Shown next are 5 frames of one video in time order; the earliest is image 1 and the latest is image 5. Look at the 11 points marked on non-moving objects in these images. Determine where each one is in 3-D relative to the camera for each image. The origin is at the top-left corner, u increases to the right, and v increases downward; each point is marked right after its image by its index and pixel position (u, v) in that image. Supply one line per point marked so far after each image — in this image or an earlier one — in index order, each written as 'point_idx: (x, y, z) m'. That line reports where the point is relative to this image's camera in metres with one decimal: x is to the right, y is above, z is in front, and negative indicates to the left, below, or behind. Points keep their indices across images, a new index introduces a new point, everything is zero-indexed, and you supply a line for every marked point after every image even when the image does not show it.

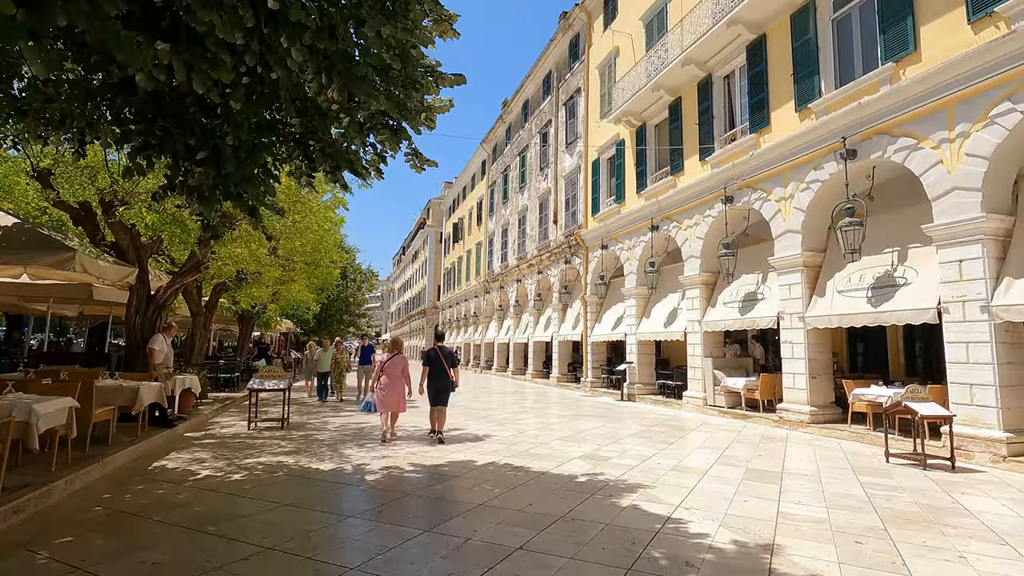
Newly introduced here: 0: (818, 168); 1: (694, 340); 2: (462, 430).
0: (+5.6, +2.2, +9.9) m
1: (+4.4, -1.2, +12.9) m
2: (-0.8, -2.4, +9.0) m
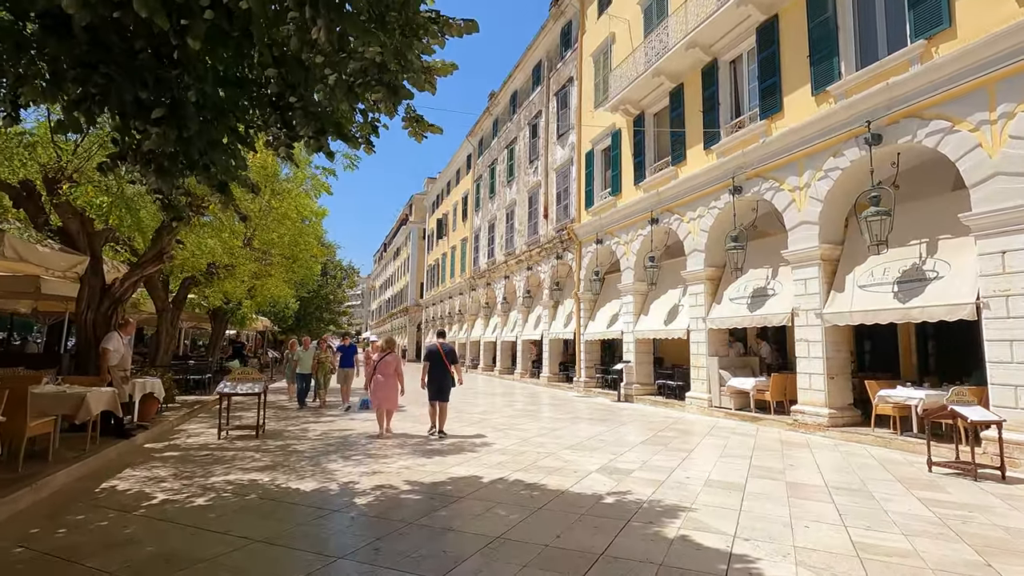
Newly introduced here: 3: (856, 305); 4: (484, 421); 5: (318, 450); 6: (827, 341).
0: (+5.6, +2.3, +9.3) m
1: (+4.3, -1.1, +12.3) m
2: (-0.8, -2.2, +8.2) m
3: (+5.7, -0.3, +8.8) m
4: (-0.5, -2.5, +9.9) m
5: (-2.6, -2.1, +7.0) m
6: (+5.5, -0.9, +9.3) m
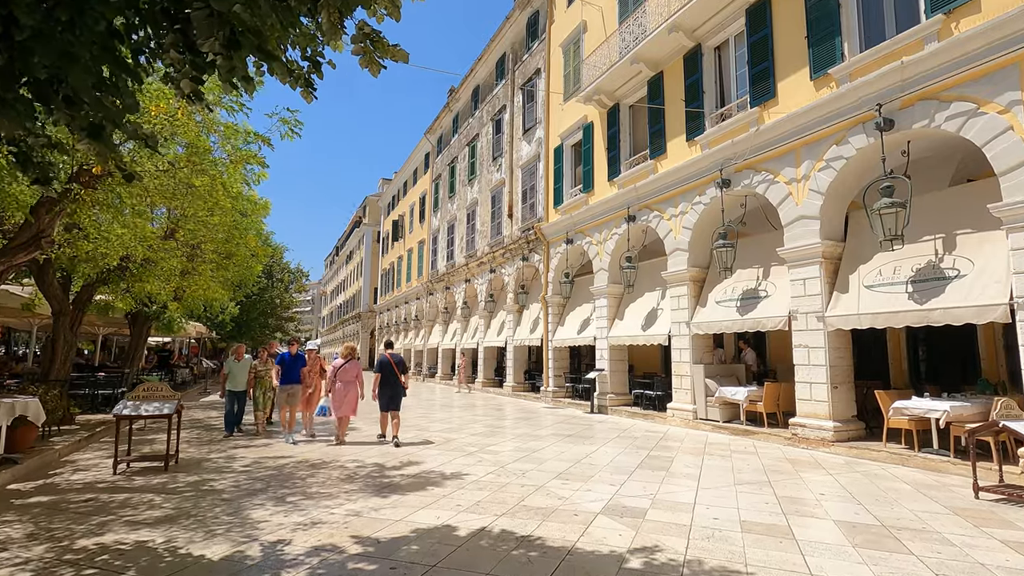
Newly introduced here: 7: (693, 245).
0: (+5.2, +2.3, +8.5) m
1: (+3.6, -1.2, +11.3) m
2: (-1.2, -2.2, +6.8) m
3: (+5.3, -0.3, +8.0) m
4: (-1.0, -2.4, +8.5) m
5: (-2.8, -2.1, +5.5) m
6: (+5.0, -0.9, +8.5) m
7: (+3.9, +0.9, +11.4) m
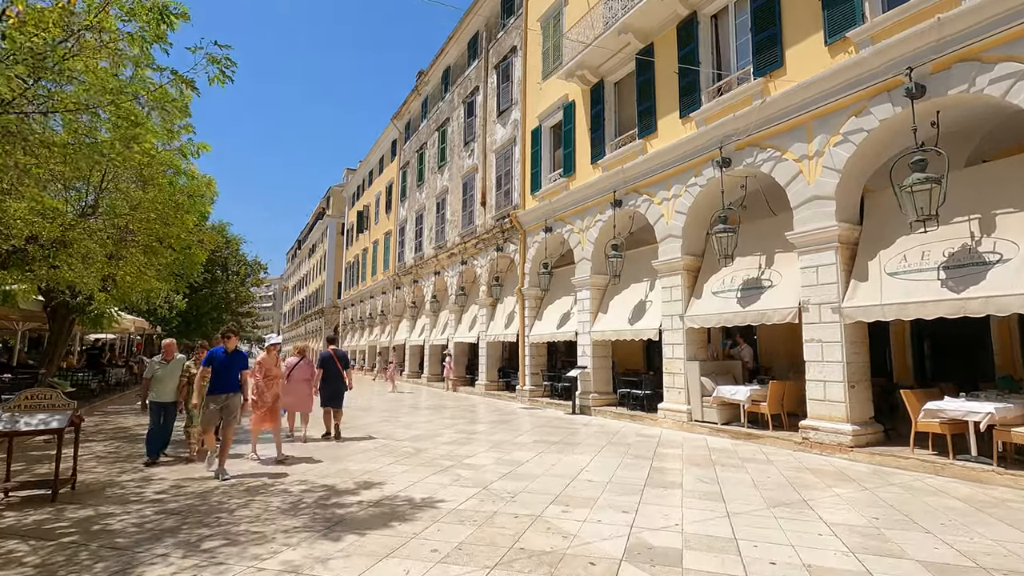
0: (+5.0, +2.5, +7.6) m
1: (+3.2, -1.0, +10.4) m
2: (-1.3, -2.0, +5.6) m
3: (+5.0, -0.1, +7.1) m
4: (-1.3, -2.2, +7.3) m
5: (-2.9, -1.9, +4.2) m
6: (+4.8, -0.8, +7.6) m
7: (+3.4, +1.1, +10.5) m
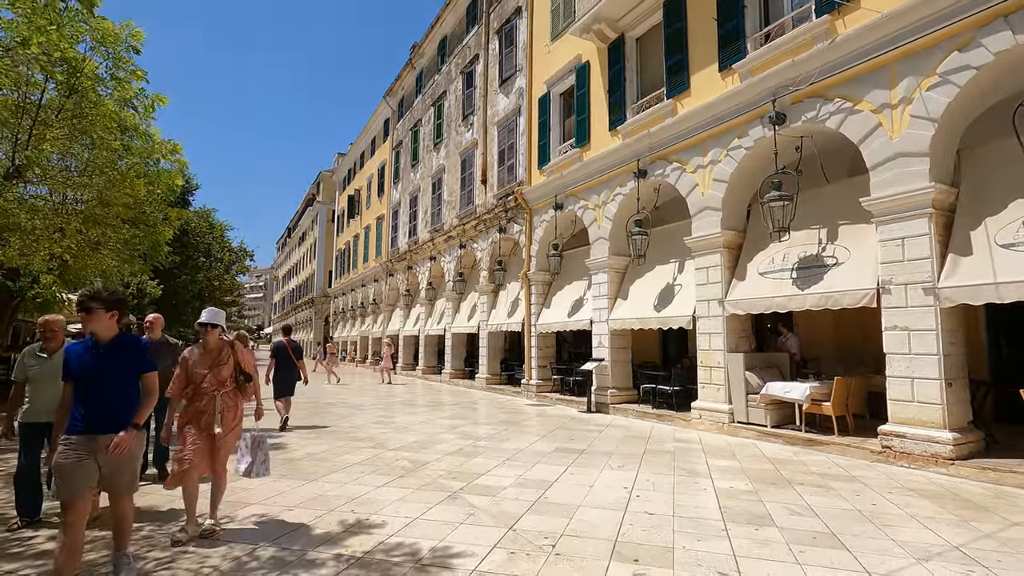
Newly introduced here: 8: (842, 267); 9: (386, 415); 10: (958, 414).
0: (+5.2, +2.7, +6.1) m
1: (+3.4, -0.7, +8.9) m
2: (-1.1, -1.8, +4.1) m
3: (+5.3, +0.2, +5.7) m
4: (-1.0, -2.0, +5.9) m
5: (-2.6, -1.6, +2.7) m
6: (+5.0, -0.5, +6.2) m
7: (+3.6, +1.4, +9.0) m
8: (+4.5, +0.3, +7.3) m
9: (-2.5, -2.5, +10.6) m
10: (+5.2, -1.5, +6.2) m
